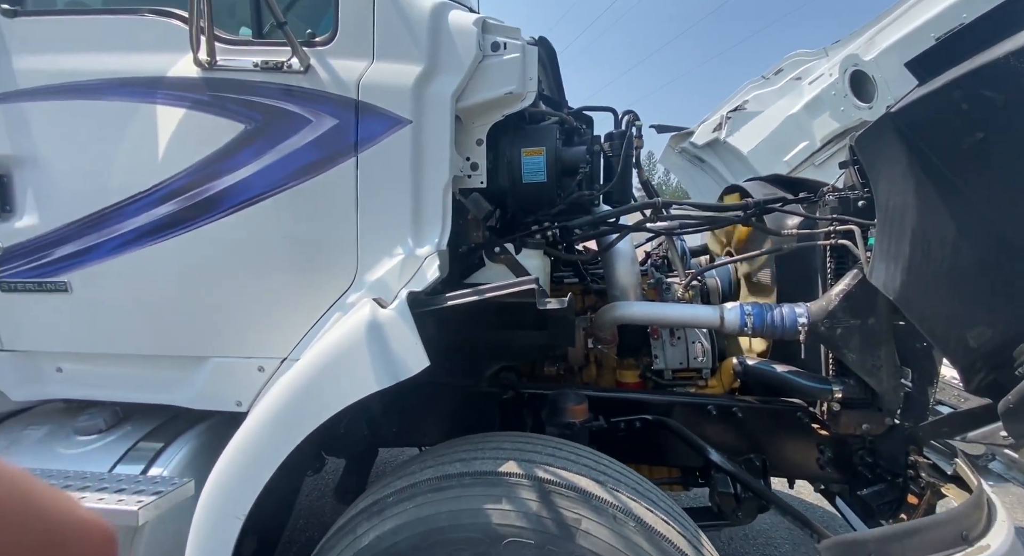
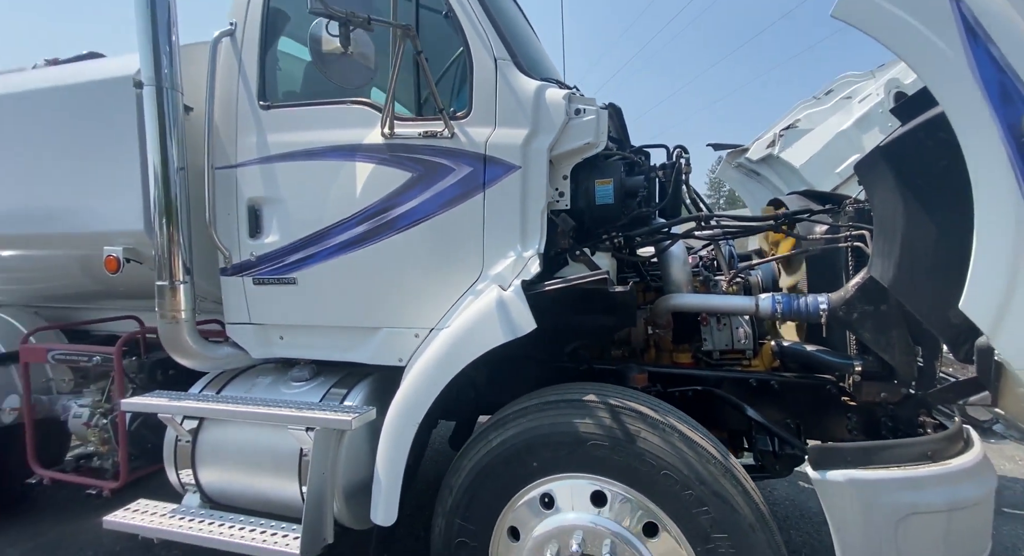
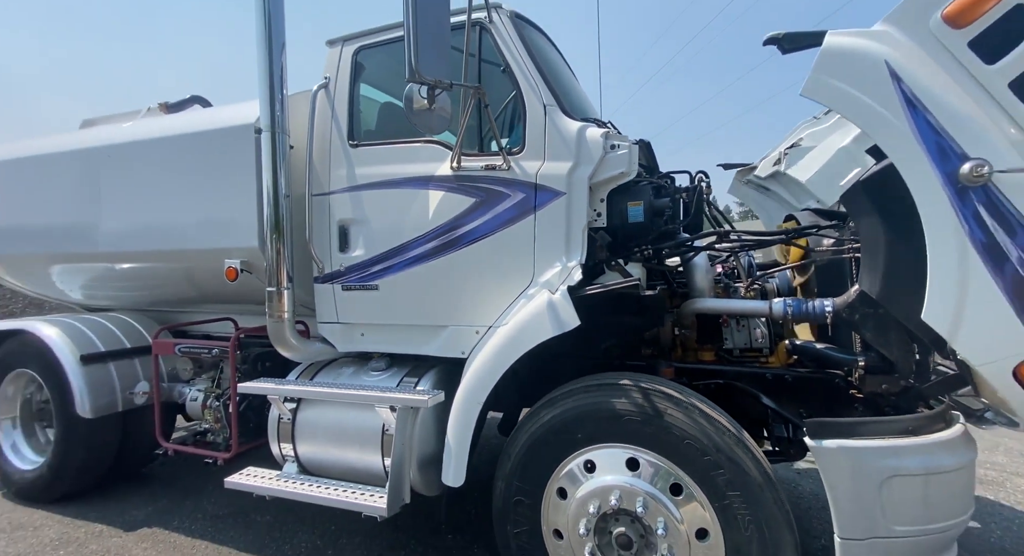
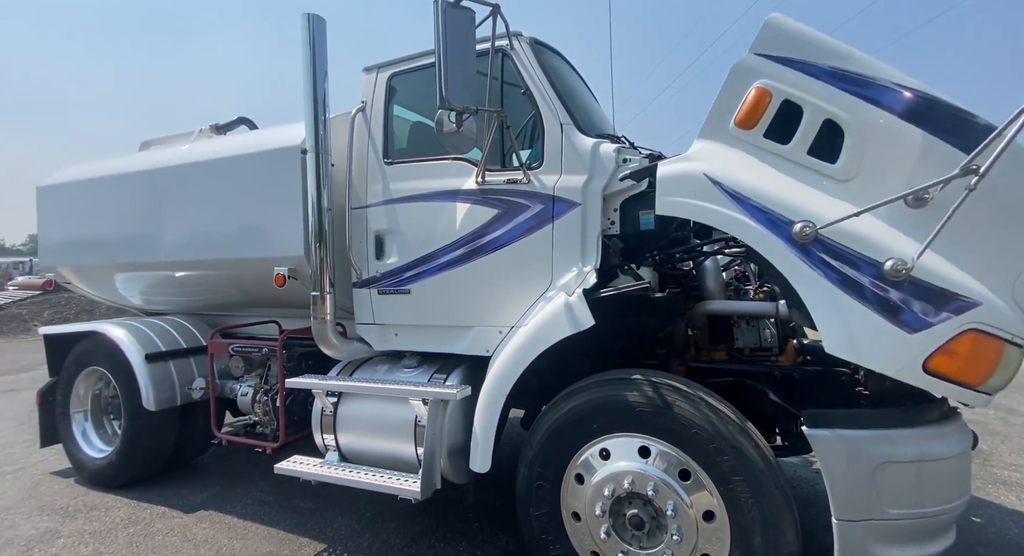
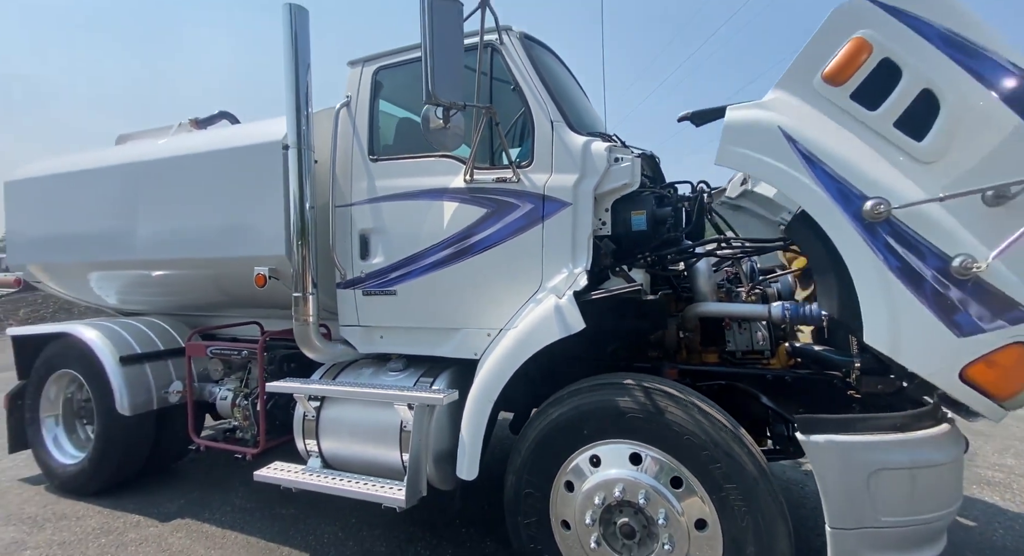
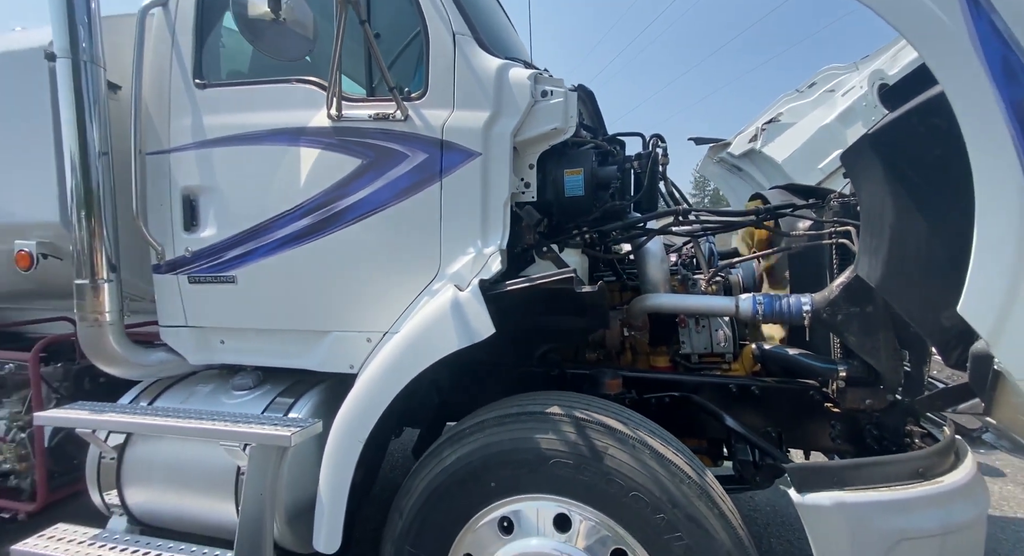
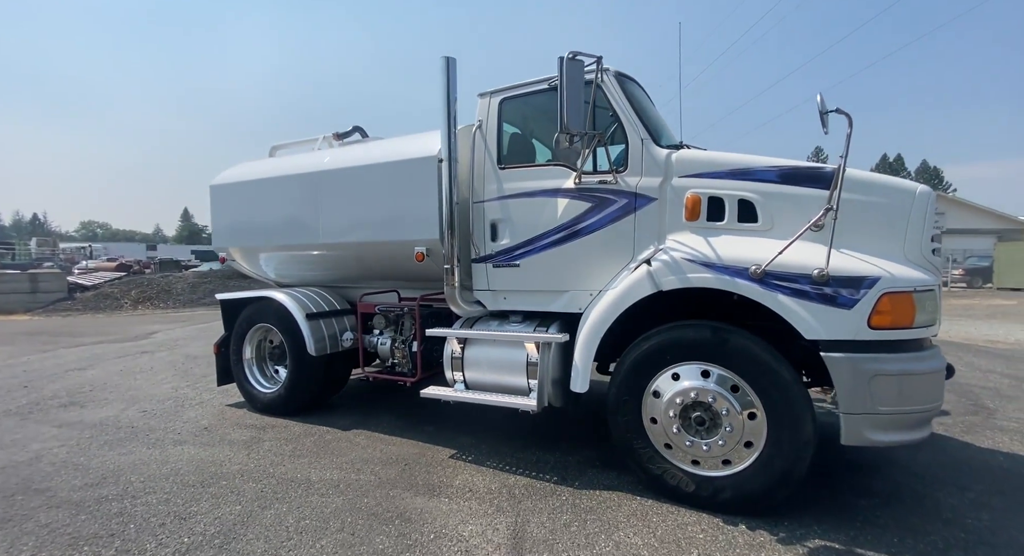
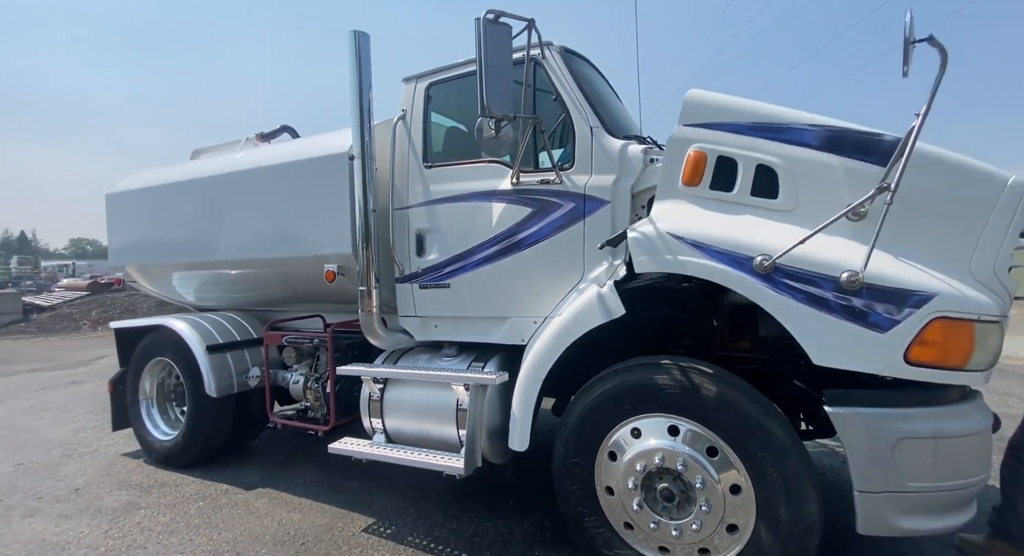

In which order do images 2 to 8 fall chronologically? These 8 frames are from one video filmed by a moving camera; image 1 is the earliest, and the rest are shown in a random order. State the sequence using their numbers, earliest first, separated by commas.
6, 2, 3, 5, 4, 8, 7
